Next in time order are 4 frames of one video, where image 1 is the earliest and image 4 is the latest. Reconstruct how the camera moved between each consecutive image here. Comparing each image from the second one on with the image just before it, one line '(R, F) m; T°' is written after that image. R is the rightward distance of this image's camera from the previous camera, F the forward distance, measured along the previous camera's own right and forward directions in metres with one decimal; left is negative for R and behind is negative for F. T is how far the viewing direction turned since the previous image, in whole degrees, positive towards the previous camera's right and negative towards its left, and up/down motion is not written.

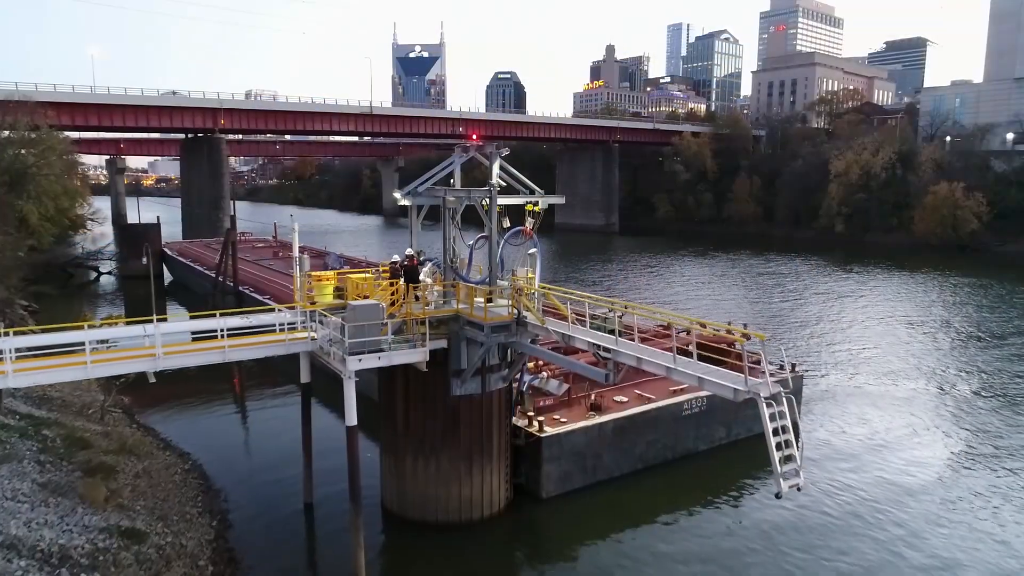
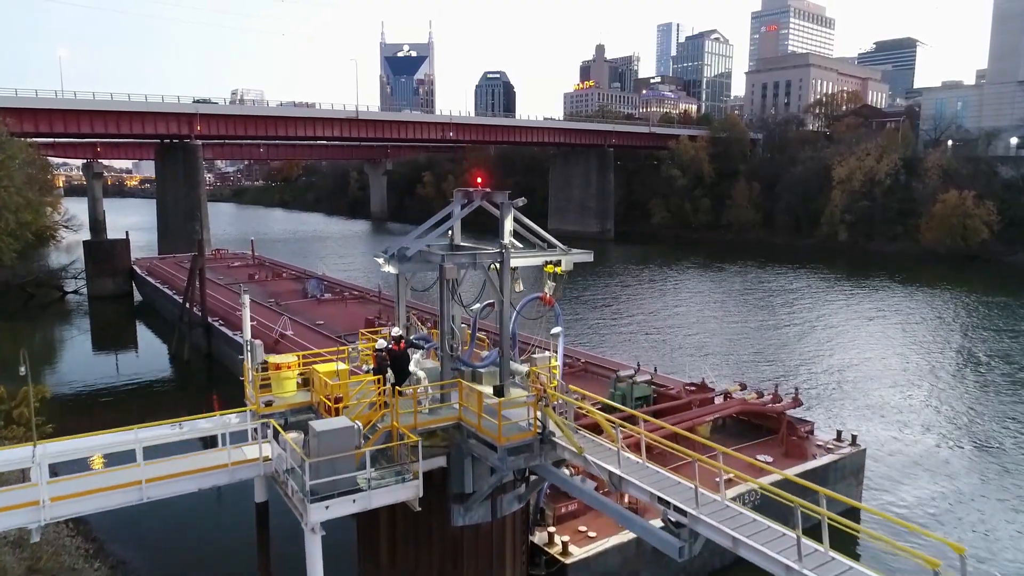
(-0.4, +2.8) m; +1°
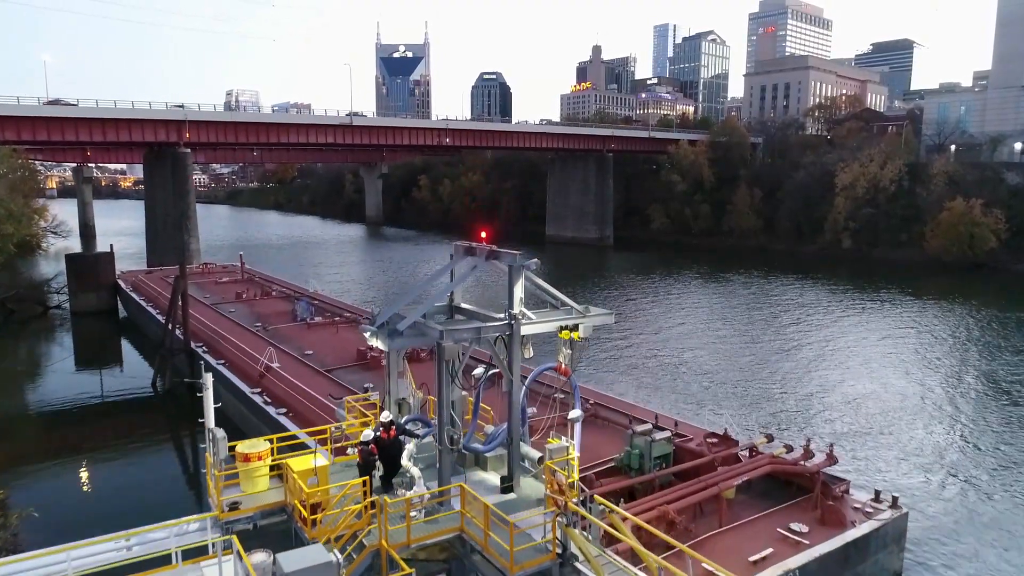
(-0.2, +1.4) m; 0°
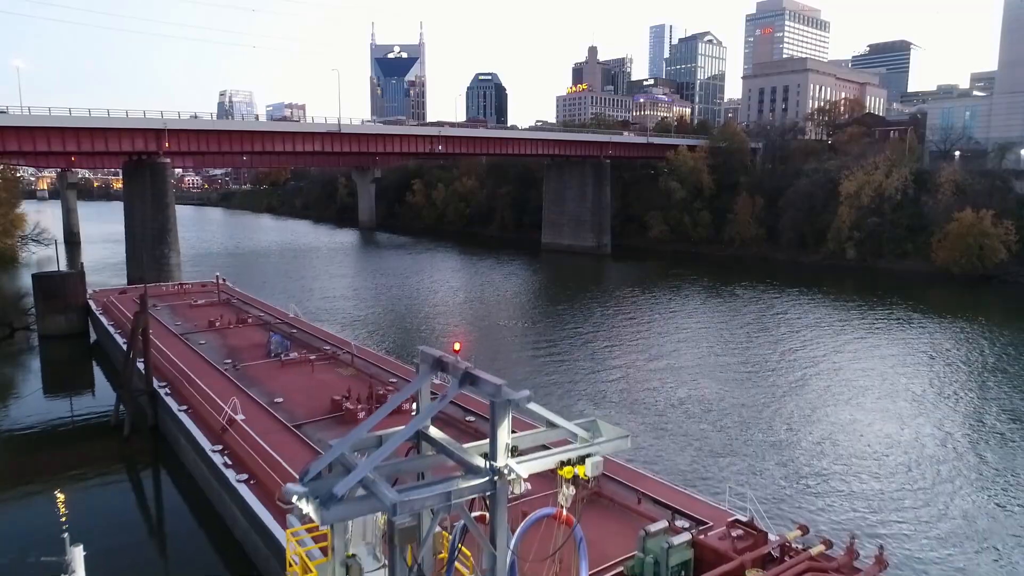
(+0.1, +2.1) m; 0°
